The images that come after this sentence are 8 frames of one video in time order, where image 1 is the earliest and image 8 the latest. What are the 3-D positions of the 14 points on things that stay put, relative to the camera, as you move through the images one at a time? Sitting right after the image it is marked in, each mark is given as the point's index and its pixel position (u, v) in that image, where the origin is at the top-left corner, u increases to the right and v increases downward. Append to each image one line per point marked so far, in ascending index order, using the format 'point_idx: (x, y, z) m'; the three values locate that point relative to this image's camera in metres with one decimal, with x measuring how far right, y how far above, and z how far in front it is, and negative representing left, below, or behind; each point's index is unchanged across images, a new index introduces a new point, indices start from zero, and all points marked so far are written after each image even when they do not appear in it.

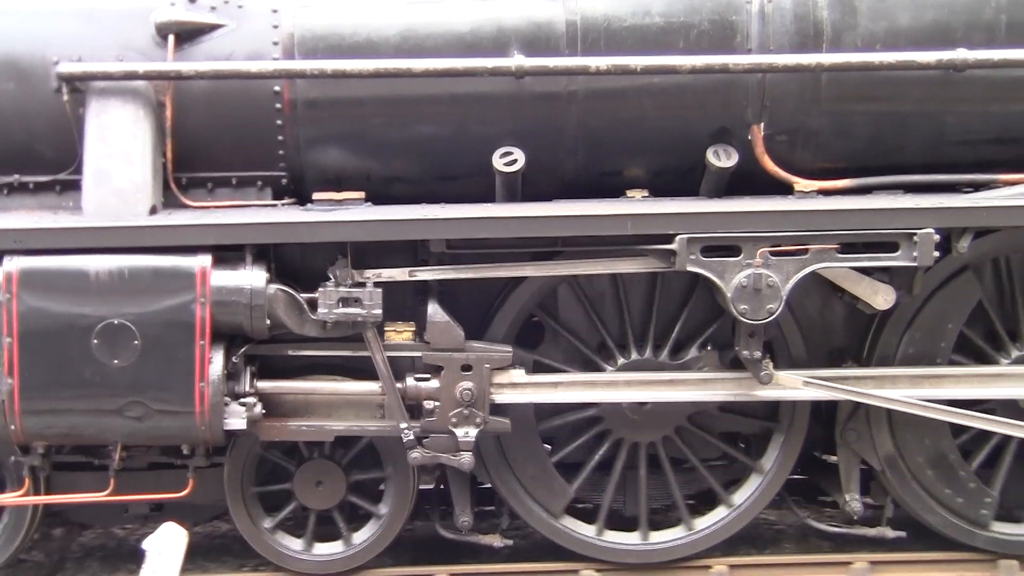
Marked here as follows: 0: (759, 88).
0: (+0.6, +0.5, +3.7) m
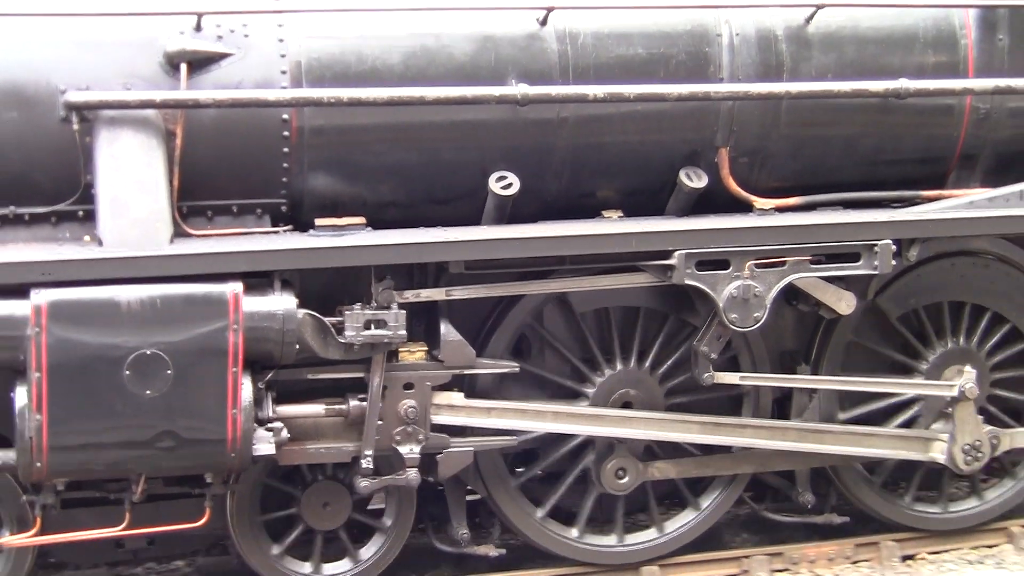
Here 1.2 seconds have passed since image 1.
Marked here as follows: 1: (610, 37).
0: (+0.6, +0.5, +4.1) m
1: (+0.3, +0.7, +4.0) m
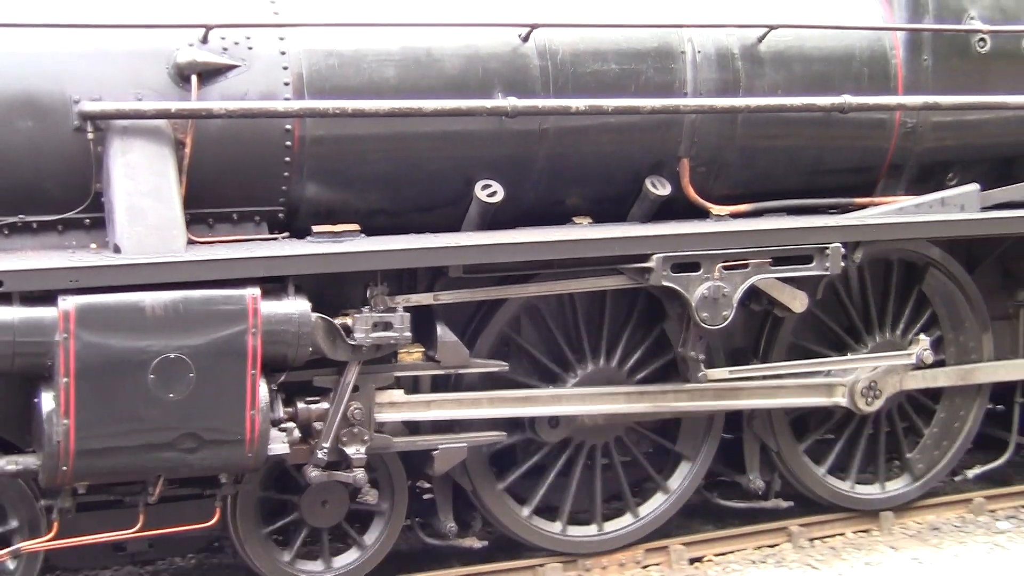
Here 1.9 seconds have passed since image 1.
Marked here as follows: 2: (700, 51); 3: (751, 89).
0: (+0.5, +0.5, +4.4) m
1: (+0.2, +0.7, +4.2) m
2: (+0.5, +0.7, +4.4) m
3: (+0.7, +0.6, +4.4) m
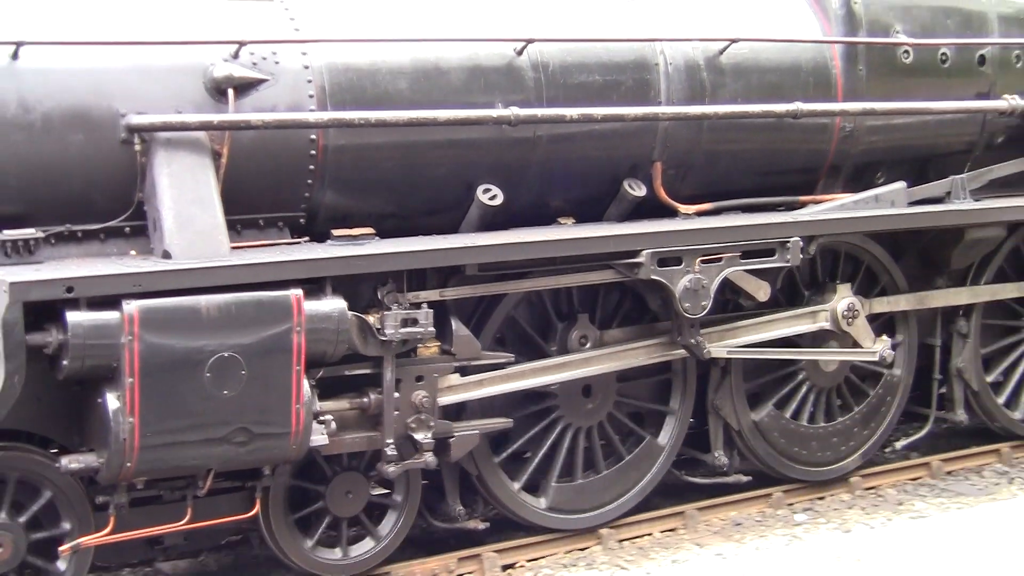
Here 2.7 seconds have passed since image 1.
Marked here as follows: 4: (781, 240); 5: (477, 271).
0: (+0.5, +0.5, +4.7) m
1: (+0.2, +0.7, +4.6) m
2: (+0.5, +0.7, +4.7) m
3: (+0.7, +0.6, +4.8) m
4: (+0.9, +0.2, +4.8) m
5: (-0.1, 0.0, +4.3) m
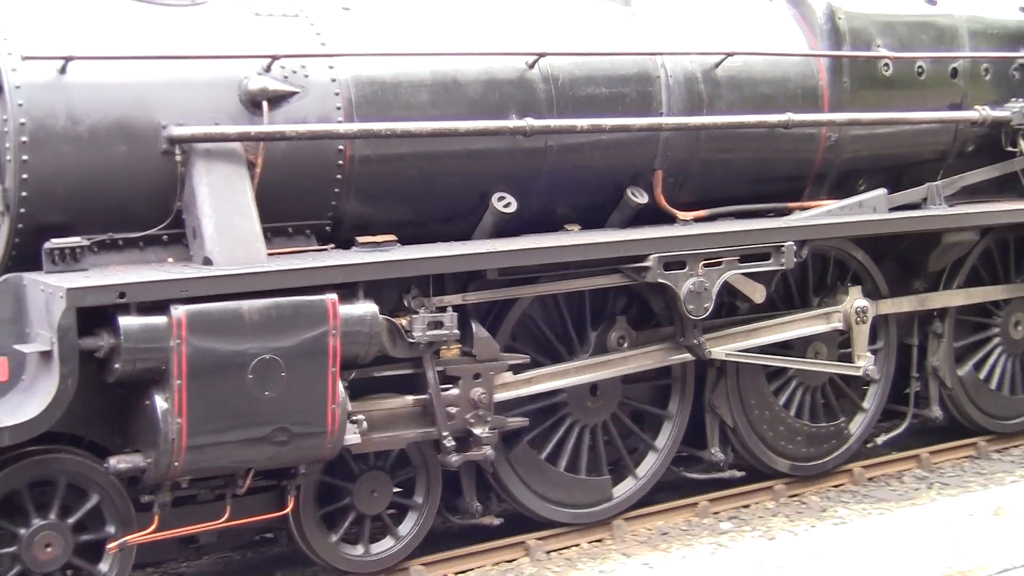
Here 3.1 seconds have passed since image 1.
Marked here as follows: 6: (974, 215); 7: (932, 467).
0: (+0.5, +0.5, +5.0) m
1: (+0.2, +0.7, +4.8) m
2: (+0.5, +0.7, +5.0) m
3: (+0.7, +0.6, +5.0) m
4: (+0.9, +0.1, +5.0) m
5: (0.0, 0.0, +4.5) m
6: (+1.7, +0.3, +5.6) m
7: (+1.6, -0.7, +5.8) m
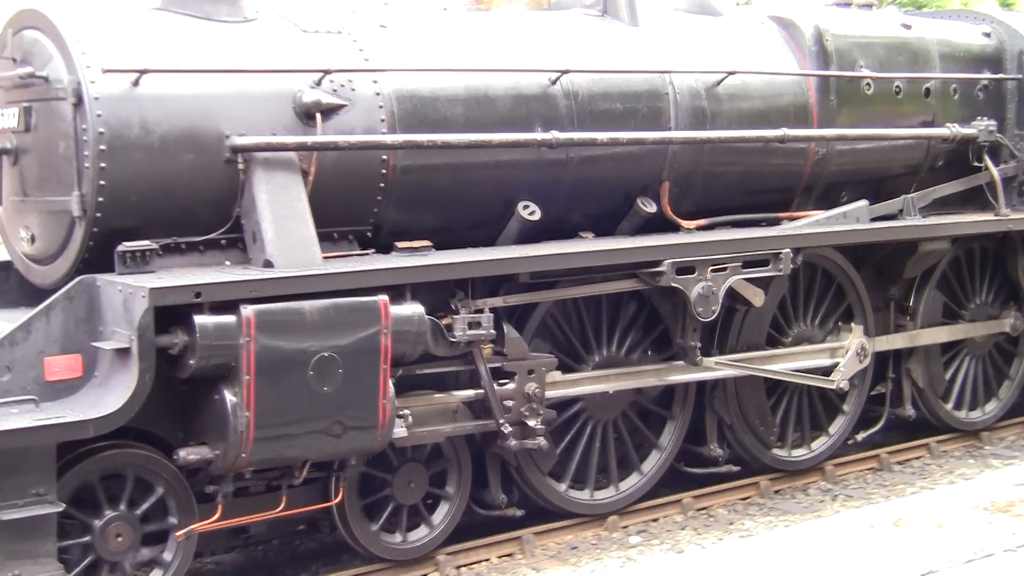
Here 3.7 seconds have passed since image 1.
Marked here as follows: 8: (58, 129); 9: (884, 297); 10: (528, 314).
0: (+0.6, +0.5, +5.3) m
1: (+0.3, +0.7, +5.1) m
2: (+0.6, +0.7, +5.3) m
3: (+0.7, +0.6, +5.4) m
4: (+0.9, +0.1, +5.4) m
5: (0.0, 0.0, +4.8) m
6: (+1.7, +0.3, +6.0) m
7: (+1.6, -0.7, +6.2) m
8: (-1.2, +0.4, +4.0) m
9: (+1.6, 0.0, +6.3) m
10: (+0.1, -0.1, +5.0) m
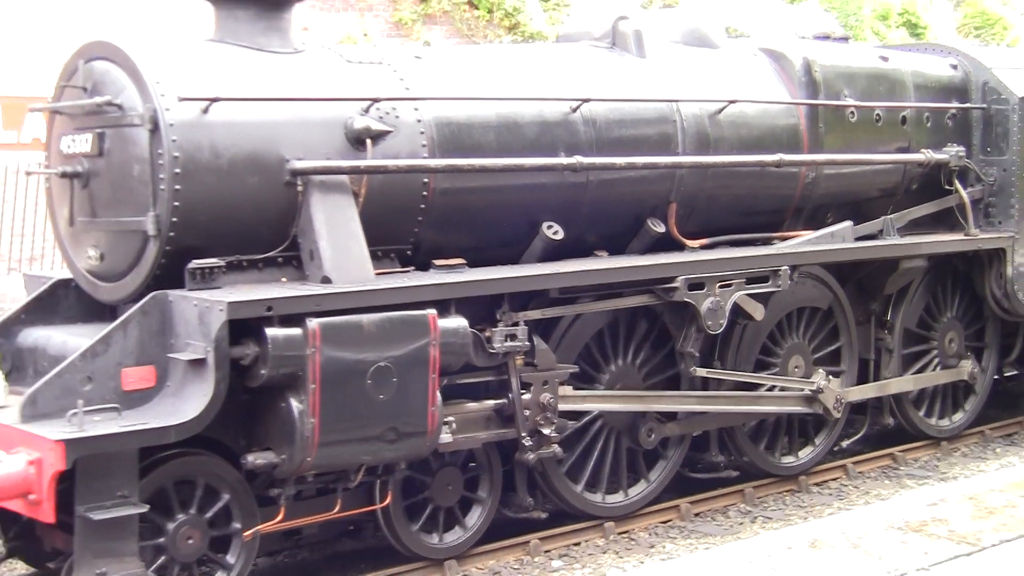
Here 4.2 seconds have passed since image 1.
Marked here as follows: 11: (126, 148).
0: (+0.6, +0.4, +5.6) m
1: (+0.4, +0.6, +5.4) m
2: (+0.6, +0.6, +5.6) m
3: (+0.8, +0.5, +5.7) m
4: (+1.0, +0.1, +5.7) m
5: (+0.1, 0.0, +5.1) m
6: (+1.8, +0.2, +6.4) m
7: (+1.7, -0.8, +6.6) m
8: (-1.1, +0.4, +4.3) m
9: (+1.6, -0.1, +6.7) m
10: (+0.1, -0.1, +5.3) m
11: (-1.1, +0.4, +4.3) m
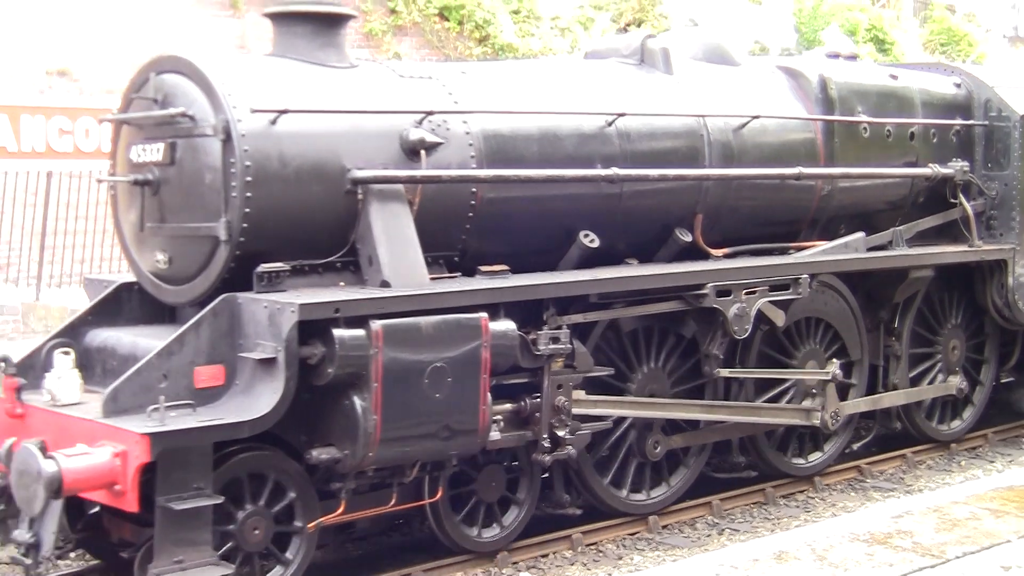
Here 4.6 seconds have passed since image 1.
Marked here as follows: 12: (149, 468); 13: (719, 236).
0: (+0.8, +0.4, +5.9) m
1: (+0.5, +0.6, +5.6) m
2: (+0.8, +0.6, +5.9) m
3: (+0.9, +0.5, +6.0) m
4: (+1.1, 0.0, +6.0) m
5: (+0.3, 0.0, +5.3) m
6: (+1.9, +0.1, +6.6) m
7: (+1.8, -0.8, +6.8) m
8: (-0.9, +0.4, +4.5) m
9: (+1.7, -0.1, +7.0) m
10: (+0.3, -0.2, +5.5) m
11: (-0.9, +0.4, +4.5) m
12: (-1.0, -0.5, +4.3) m
13: (+0.8, +0.2, +6.1) m
